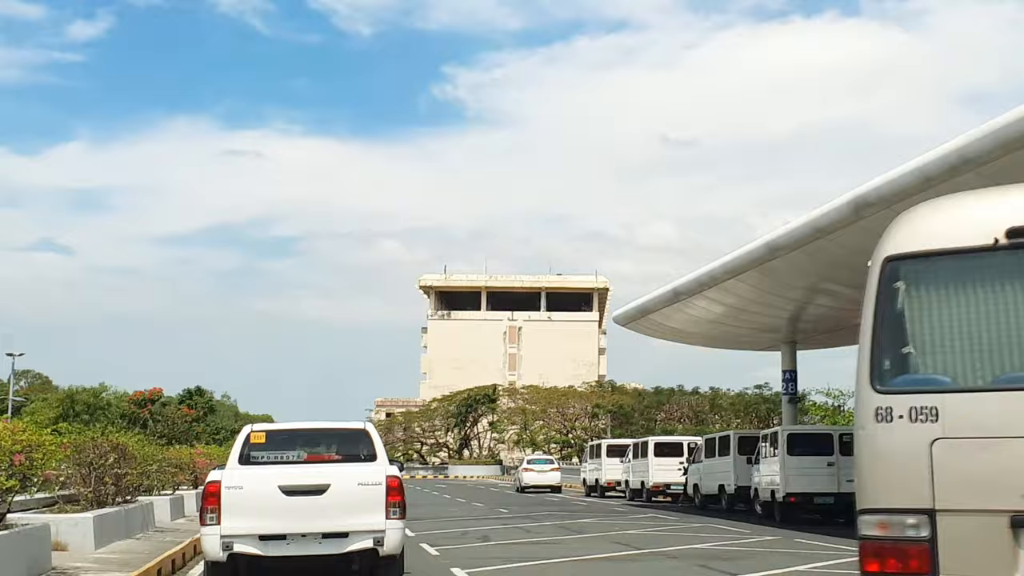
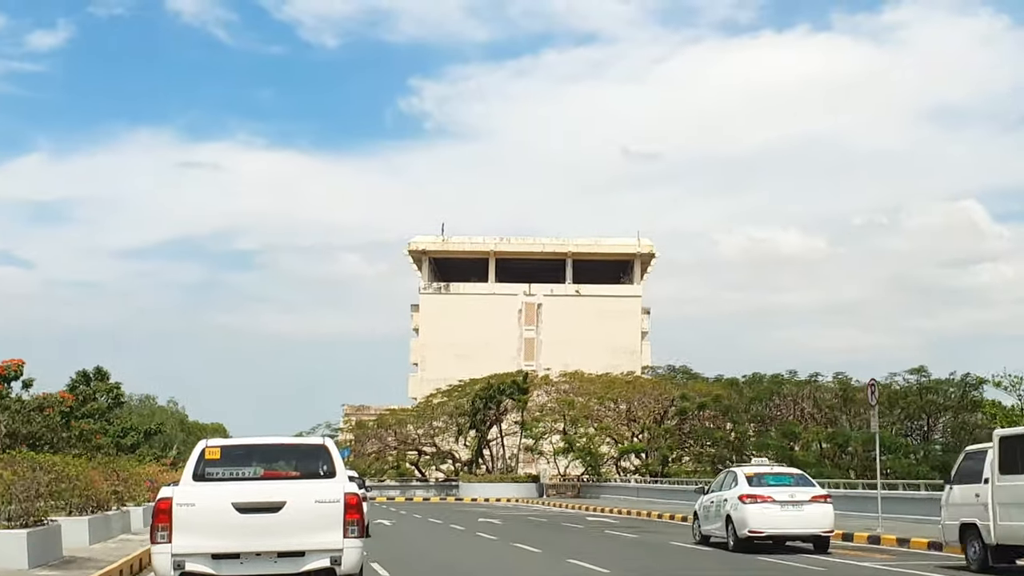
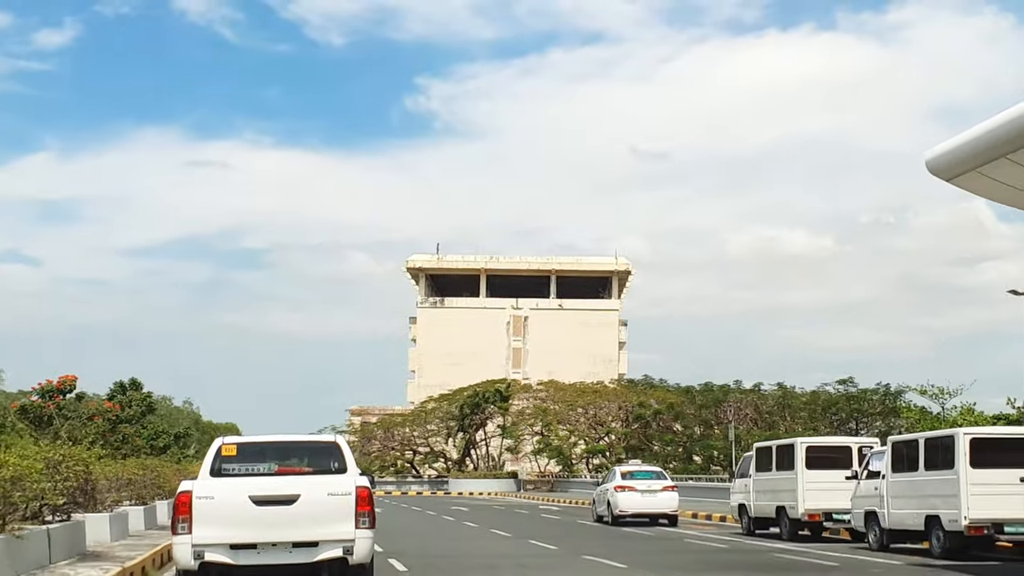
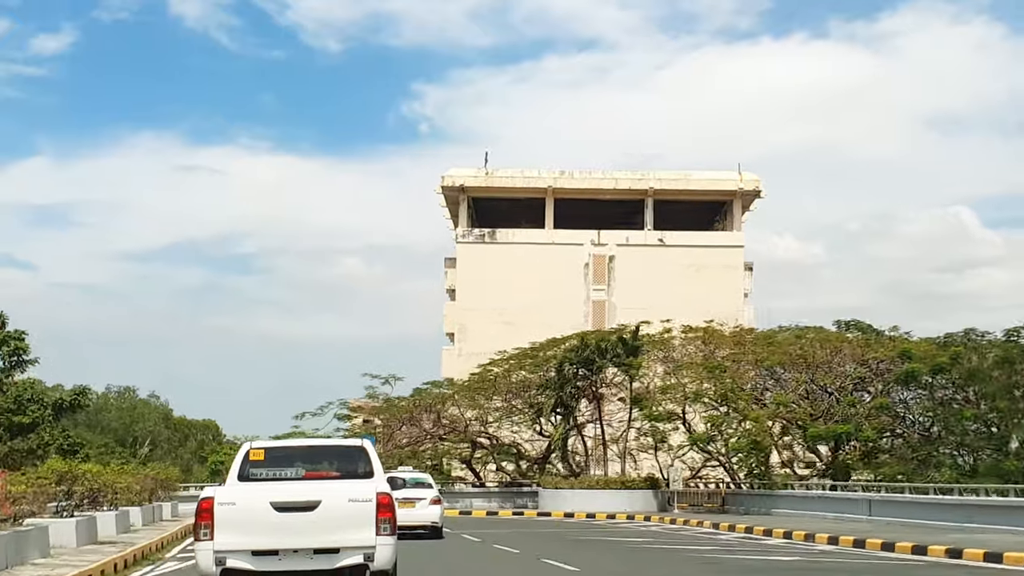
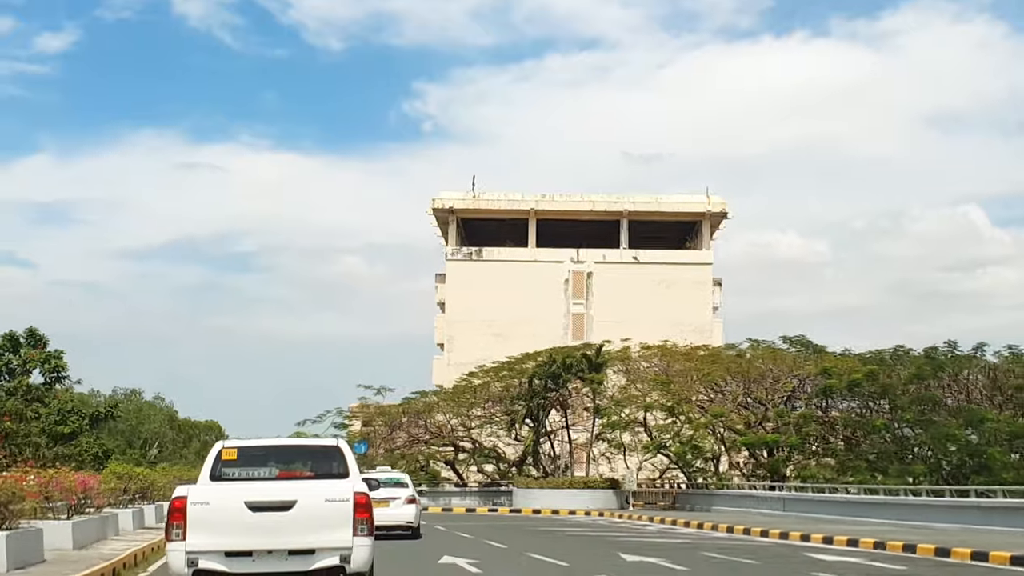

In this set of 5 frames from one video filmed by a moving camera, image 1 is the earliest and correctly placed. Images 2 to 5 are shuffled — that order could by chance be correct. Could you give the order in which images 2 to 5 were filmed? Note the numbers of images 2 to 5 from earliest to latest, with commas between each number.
3, 2, 5, 4
